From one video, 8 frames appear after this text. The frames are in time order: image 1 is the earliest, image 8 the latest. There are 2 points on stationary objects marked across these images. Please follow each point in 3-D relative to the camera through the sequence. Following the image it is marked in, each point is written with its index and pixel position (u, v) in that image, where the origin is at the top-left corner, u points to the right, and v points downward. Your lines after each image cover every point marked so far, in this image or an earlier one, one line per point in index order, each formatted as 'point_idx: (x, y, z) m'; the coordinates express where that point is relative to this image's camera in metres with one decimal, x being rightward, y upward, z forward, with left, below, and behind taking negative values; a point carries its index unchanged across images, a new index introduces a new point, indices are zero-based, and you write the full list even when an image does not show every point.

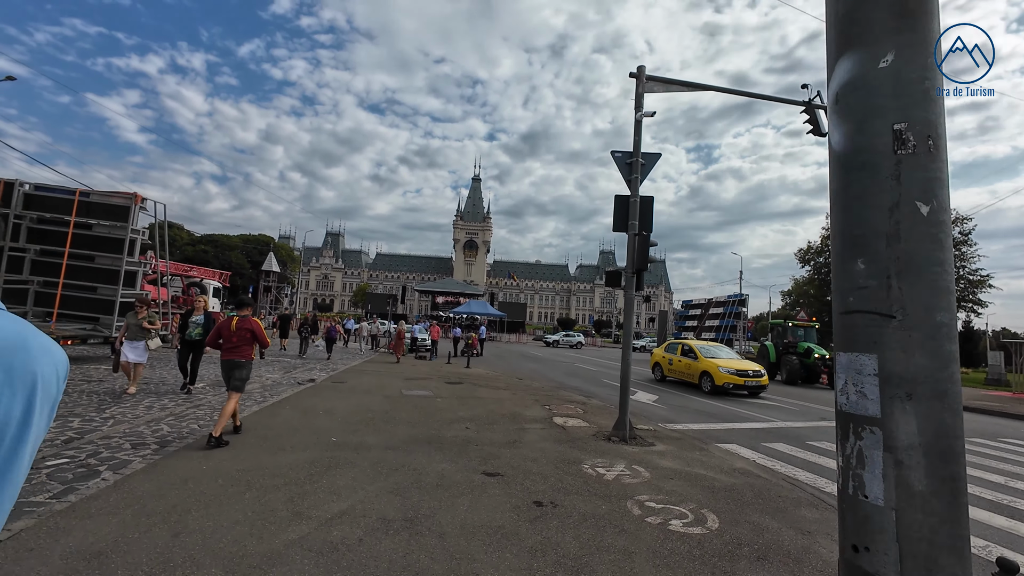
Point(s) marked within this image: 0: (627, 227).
0: (+2.5, +1.3, +9.1) m
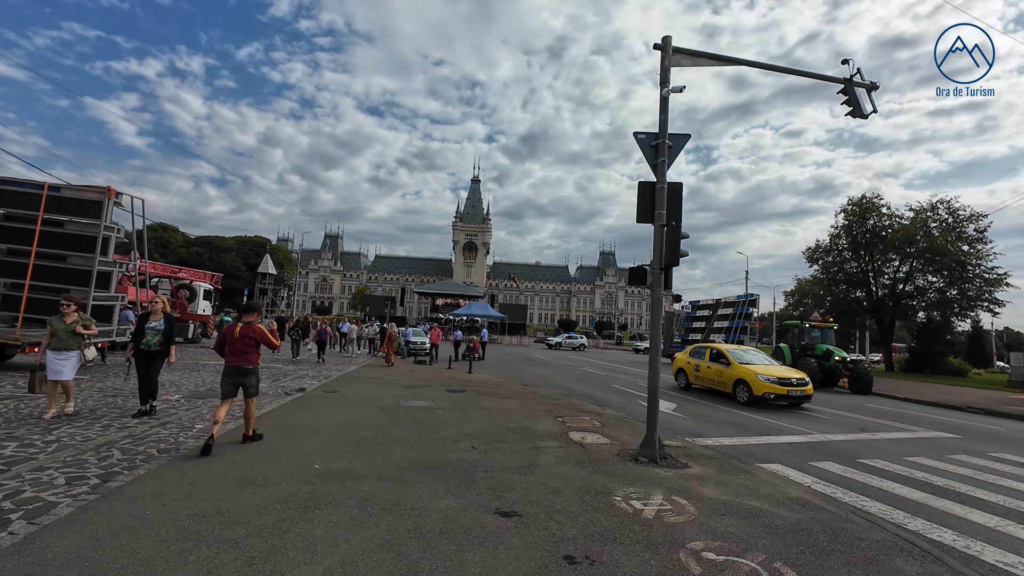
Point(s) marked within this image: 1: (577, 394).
0: (+2.7, +1.3, +8.0) m
1: (+2.3, -3.7, +14.8) m
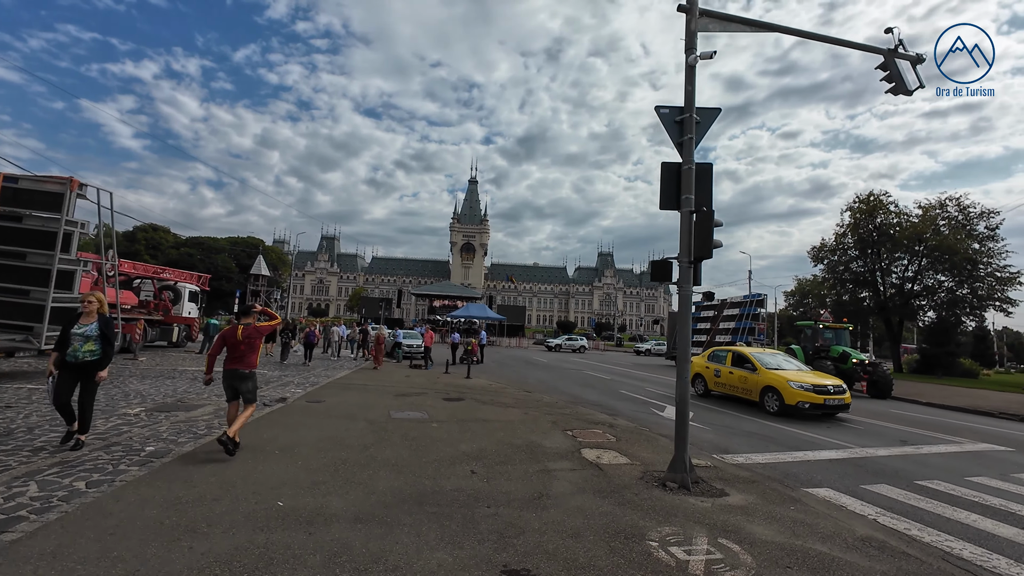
0: (+2.8, +1.4, +7.0) m
1: (+2.4, -3.7, +13.7) m
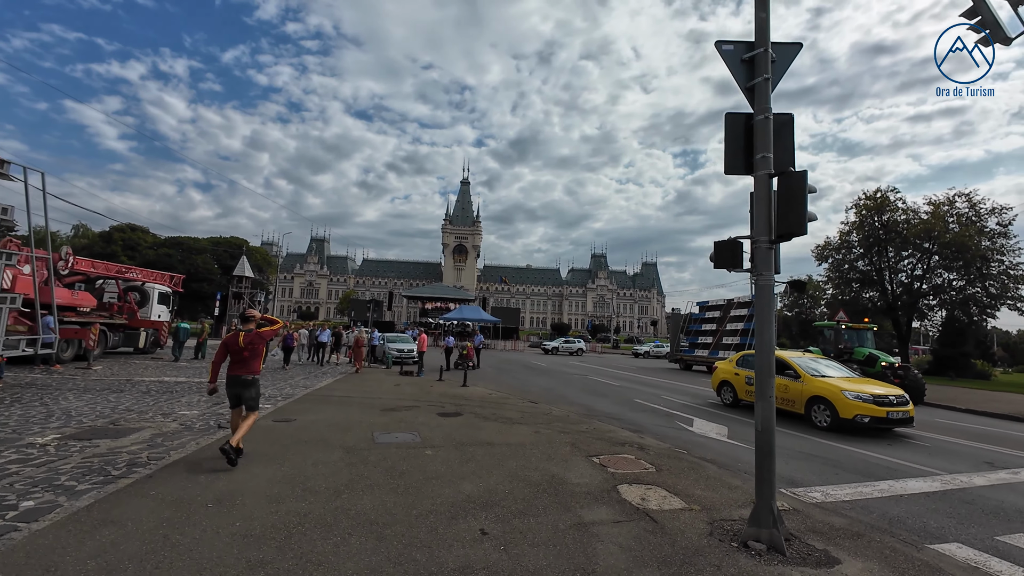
0: (+3.0, +1.5, +5.3) m
1: (+2.5, -3.6, +12.0) m
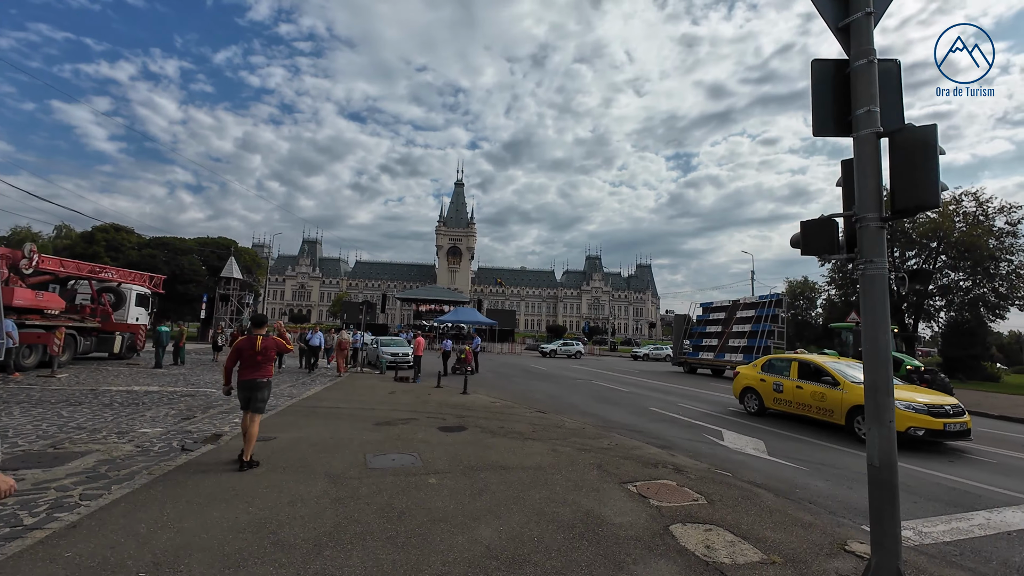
0: (+3.3, +1.6, +4.1) m
1: (+2.7, -3.6, +10.8) m
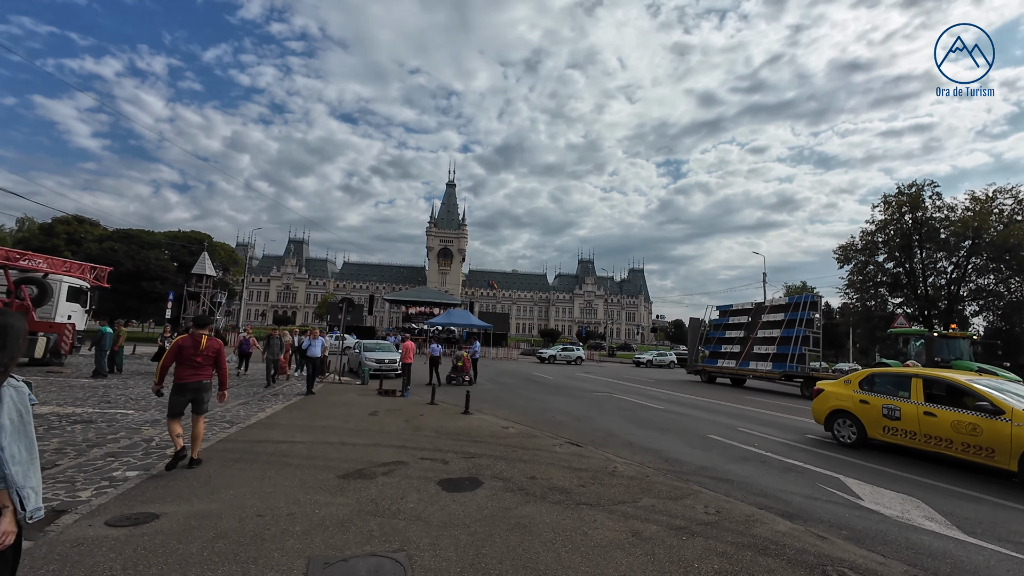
0: (+4.1, +1.9, +0.9) m
1: (+3.3, -3.3, +7.5) m
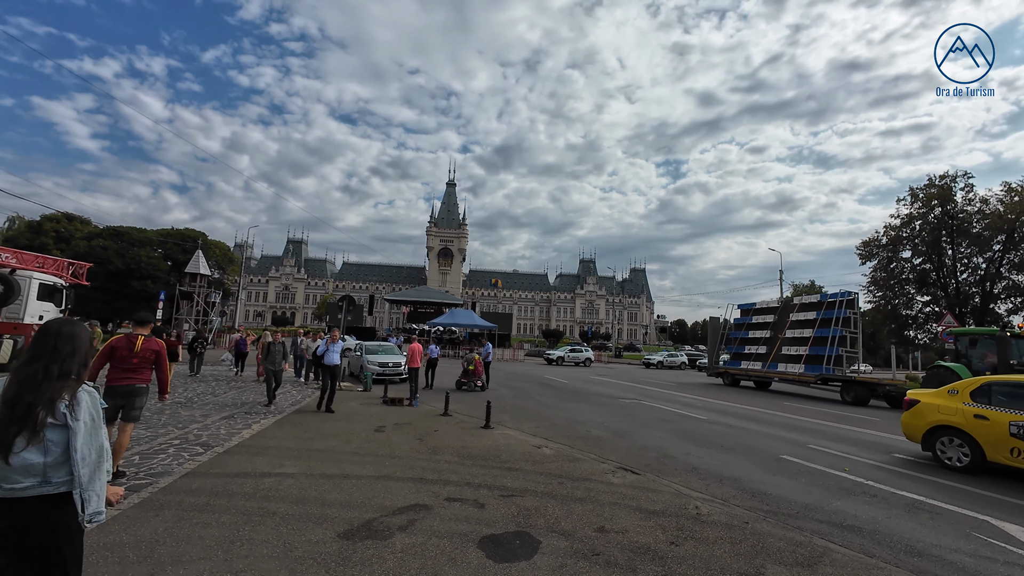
0: (+4.8, +2.1, -0.8) m
1: (+4.1, -3.1, +5.8) m
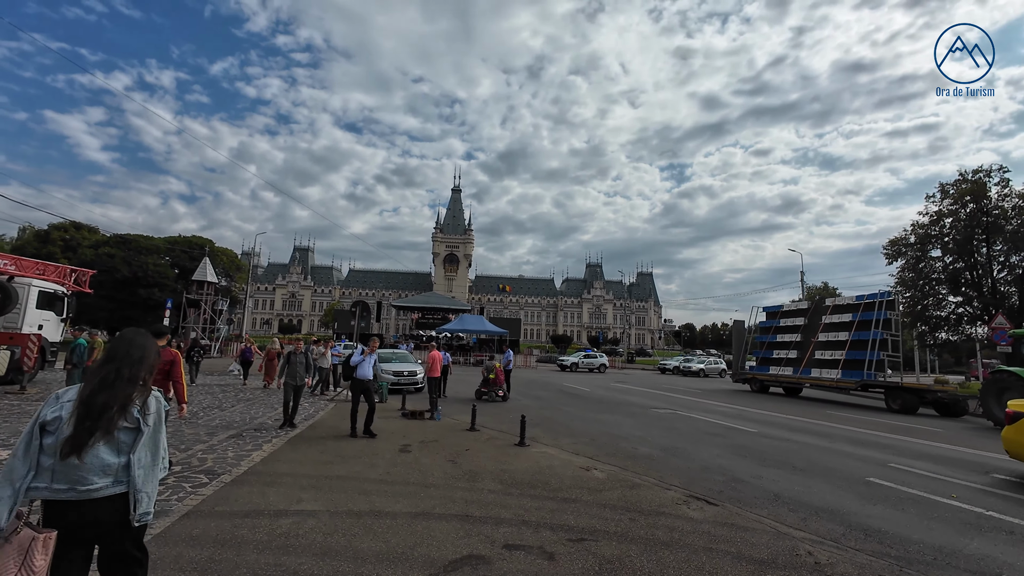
0: (+5.5, +2.3, -1.9) m
1: (+4.9, -3.1, +4.6) m
